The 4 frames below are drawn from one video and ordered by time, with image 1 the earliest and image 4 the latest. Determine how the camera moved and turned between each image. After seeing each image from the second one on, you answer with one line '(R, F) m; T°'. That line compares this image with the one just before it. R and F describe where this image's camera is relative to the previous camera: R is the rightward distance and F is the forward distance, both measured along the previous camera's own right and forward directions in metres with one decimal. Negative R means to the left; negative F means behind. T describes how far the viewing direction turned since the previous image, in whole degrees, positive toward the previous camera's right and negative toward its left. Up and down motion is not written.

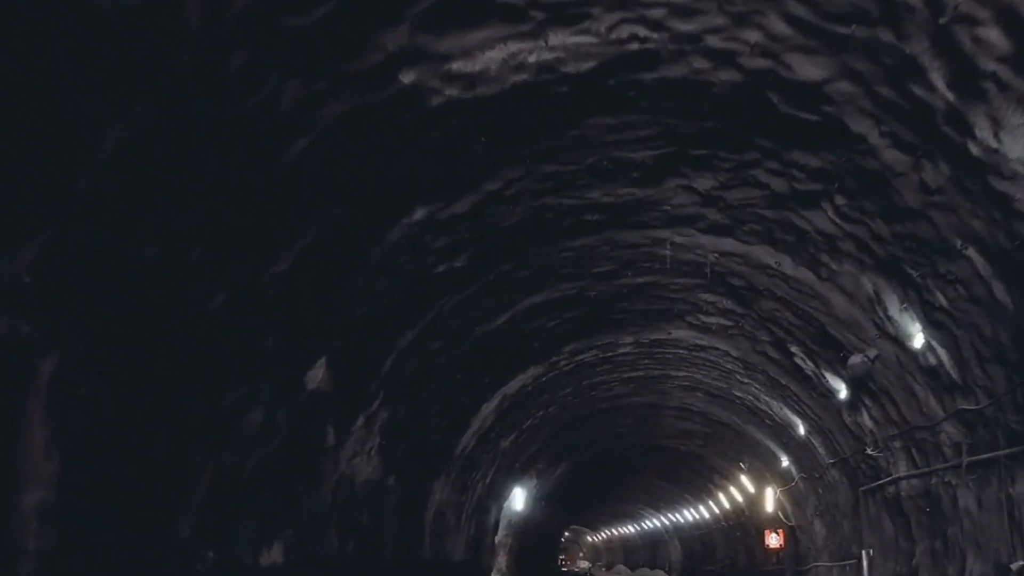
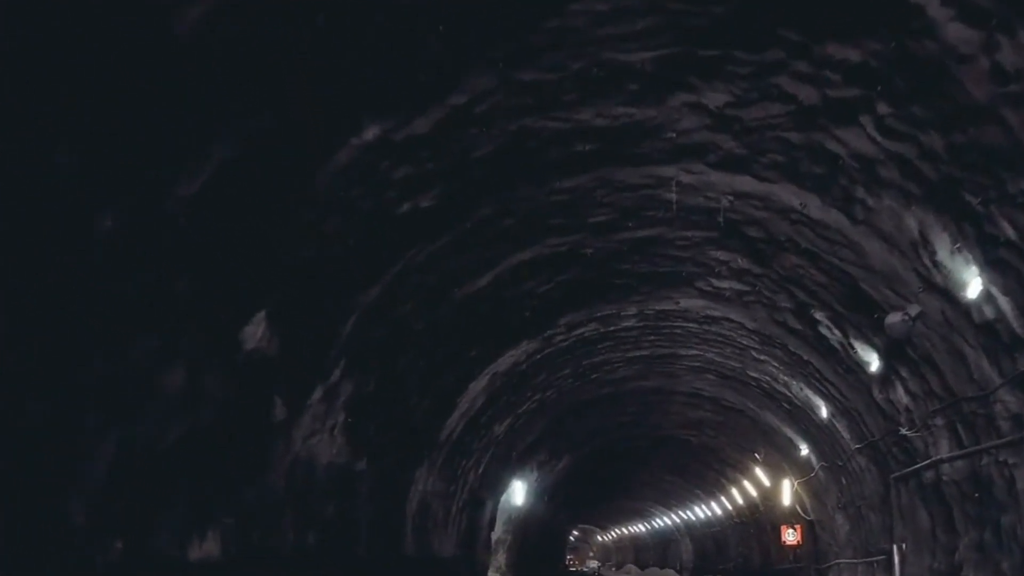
(+0.4, +2.7) m; 0°
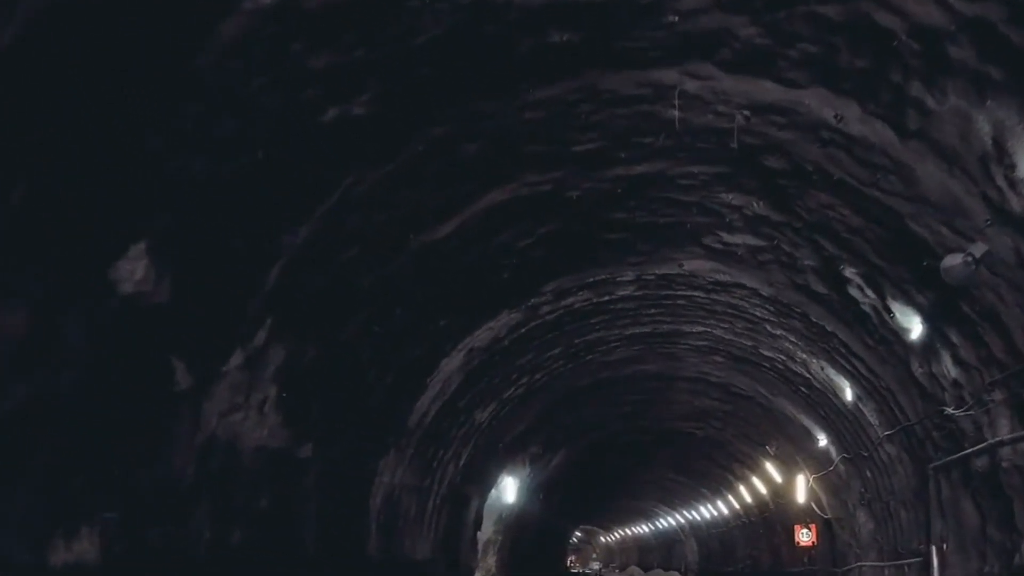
(+0.5, +3.3) m; 0°
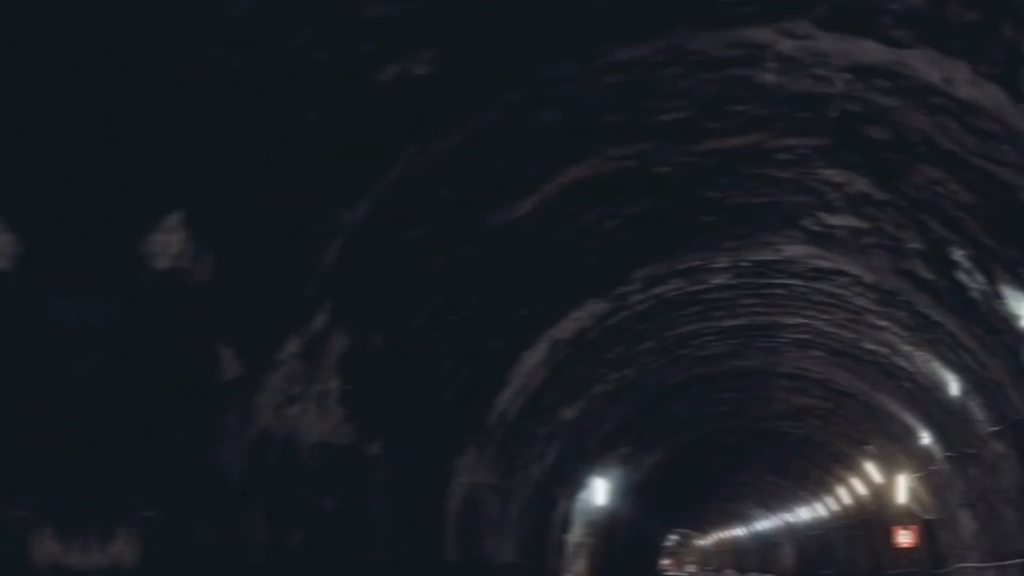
(+0.2, +0.8) m; -4°
